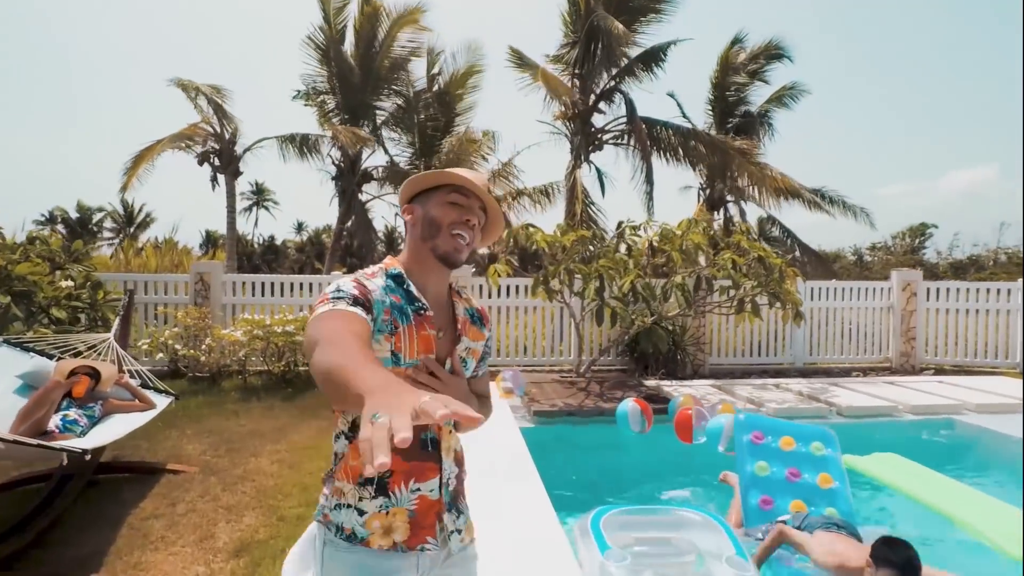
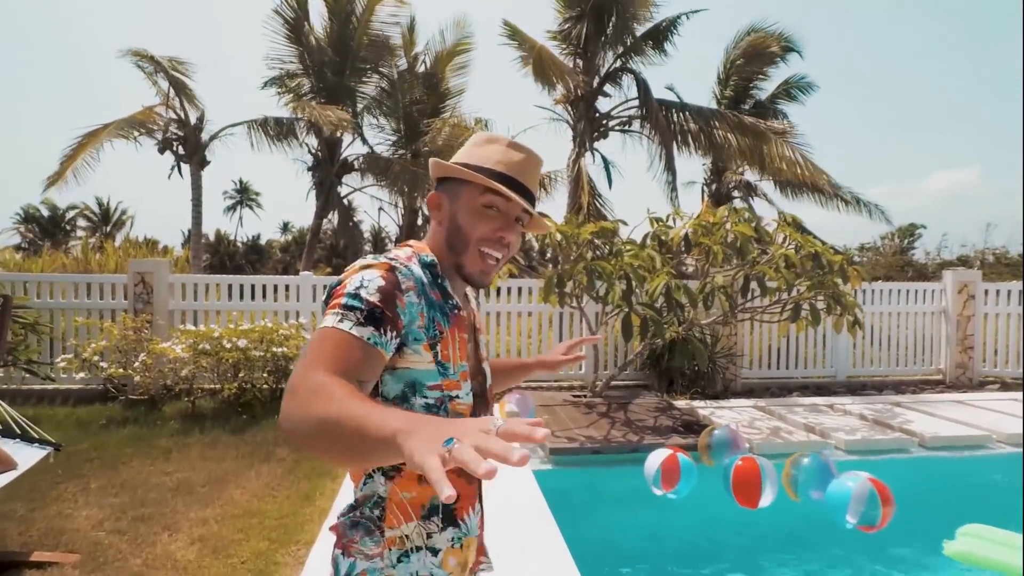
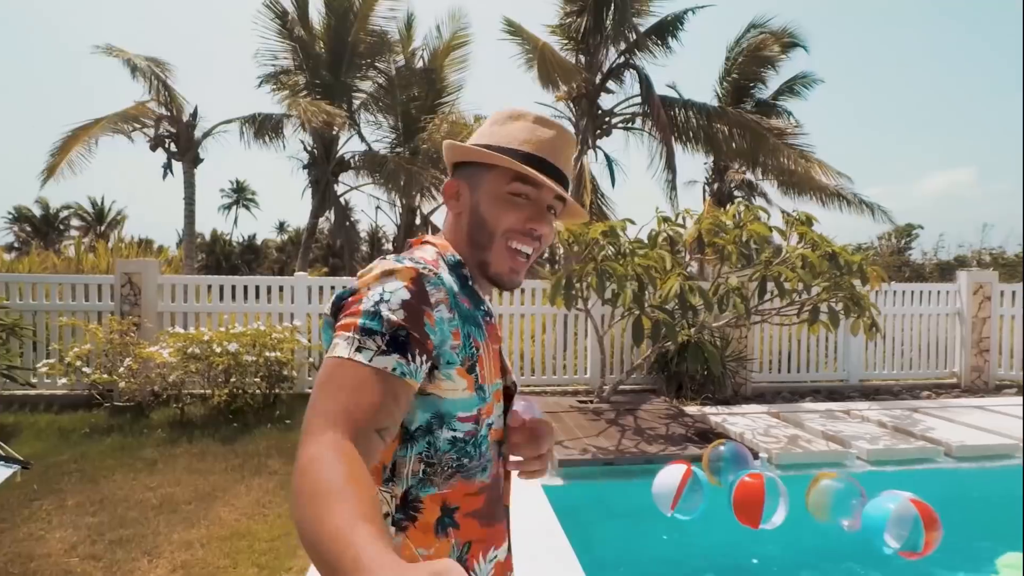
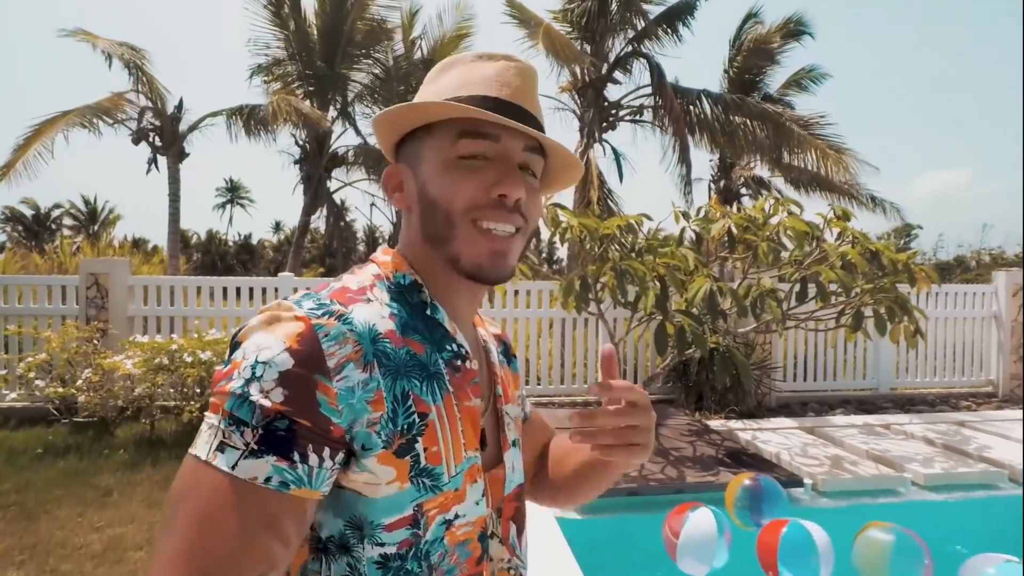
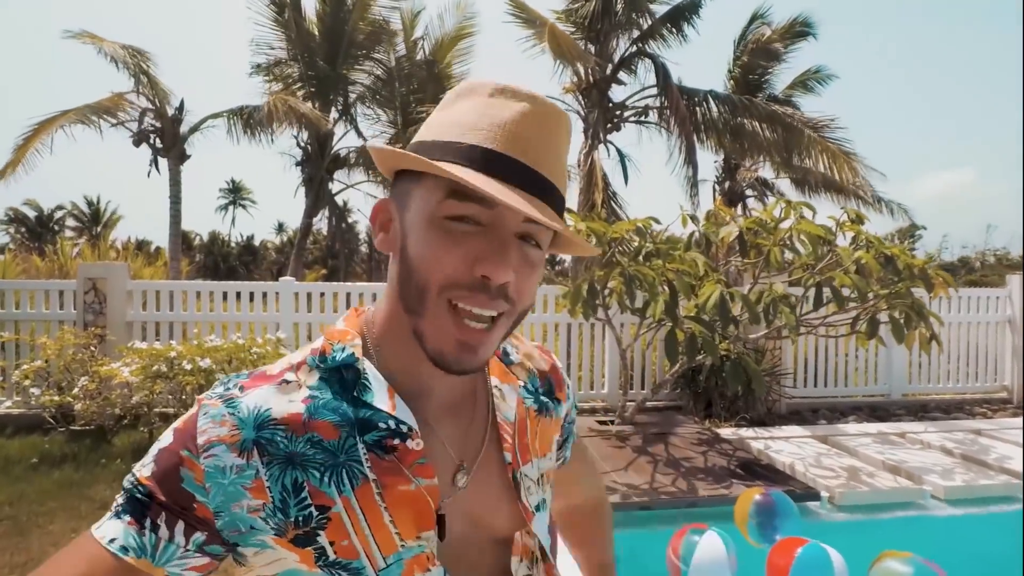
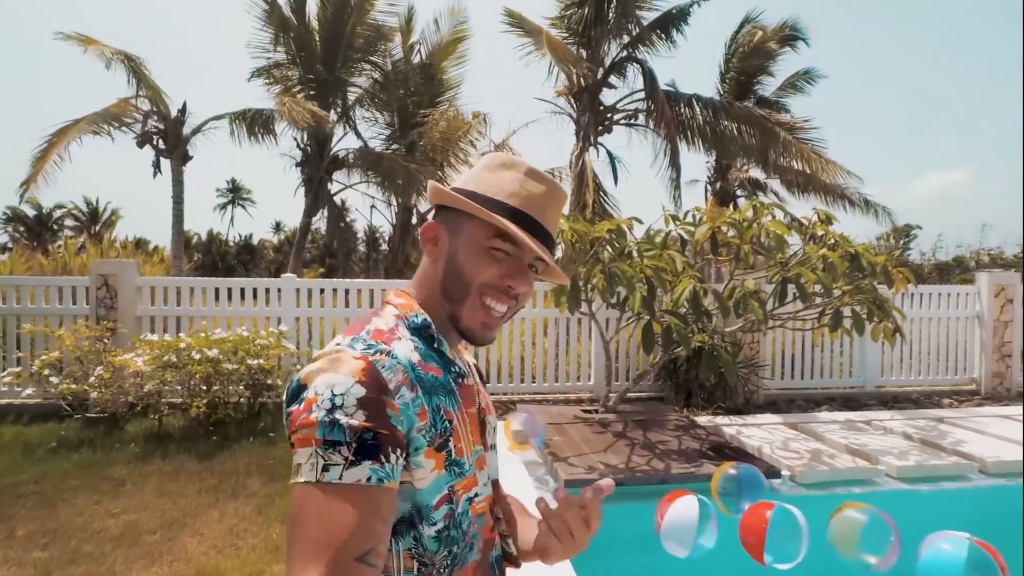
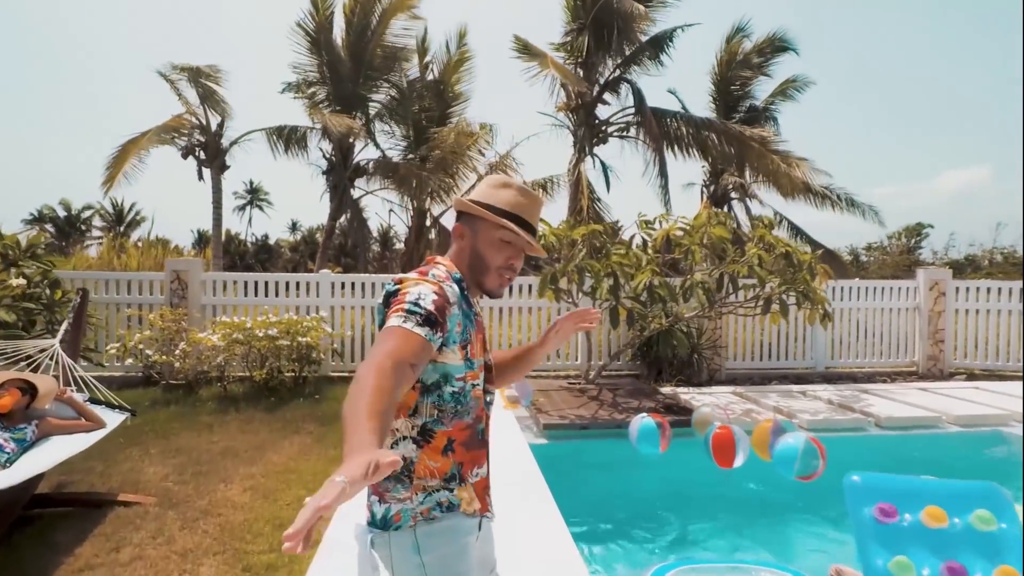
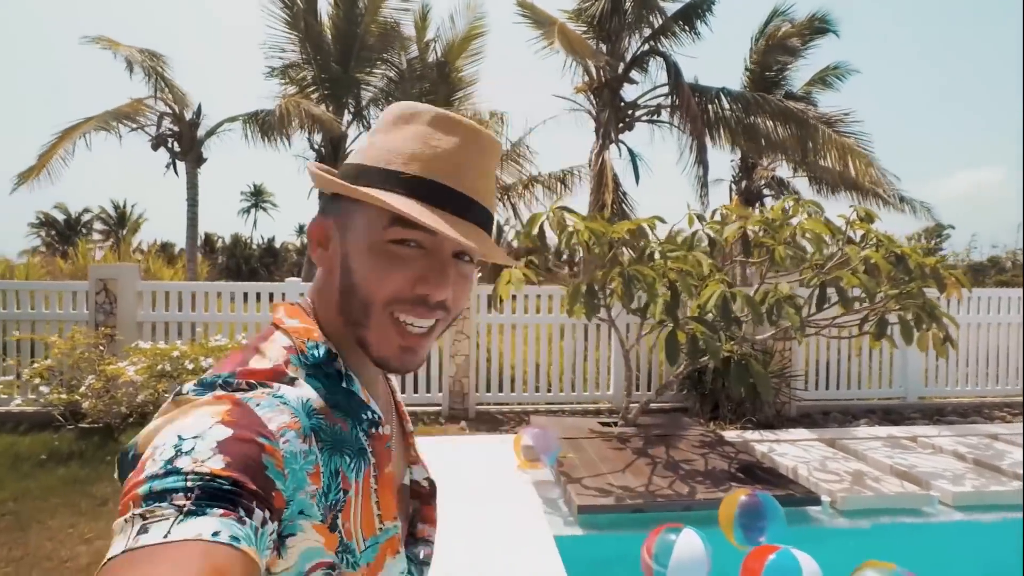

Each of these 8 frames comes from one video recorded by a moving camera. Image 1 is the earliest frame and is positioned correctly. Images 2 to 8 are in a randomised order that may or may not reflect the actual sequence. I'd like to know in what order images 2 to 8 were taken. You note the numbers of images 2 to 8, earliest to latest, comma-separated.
7, 2, 3, 6, 4, 5, 8
